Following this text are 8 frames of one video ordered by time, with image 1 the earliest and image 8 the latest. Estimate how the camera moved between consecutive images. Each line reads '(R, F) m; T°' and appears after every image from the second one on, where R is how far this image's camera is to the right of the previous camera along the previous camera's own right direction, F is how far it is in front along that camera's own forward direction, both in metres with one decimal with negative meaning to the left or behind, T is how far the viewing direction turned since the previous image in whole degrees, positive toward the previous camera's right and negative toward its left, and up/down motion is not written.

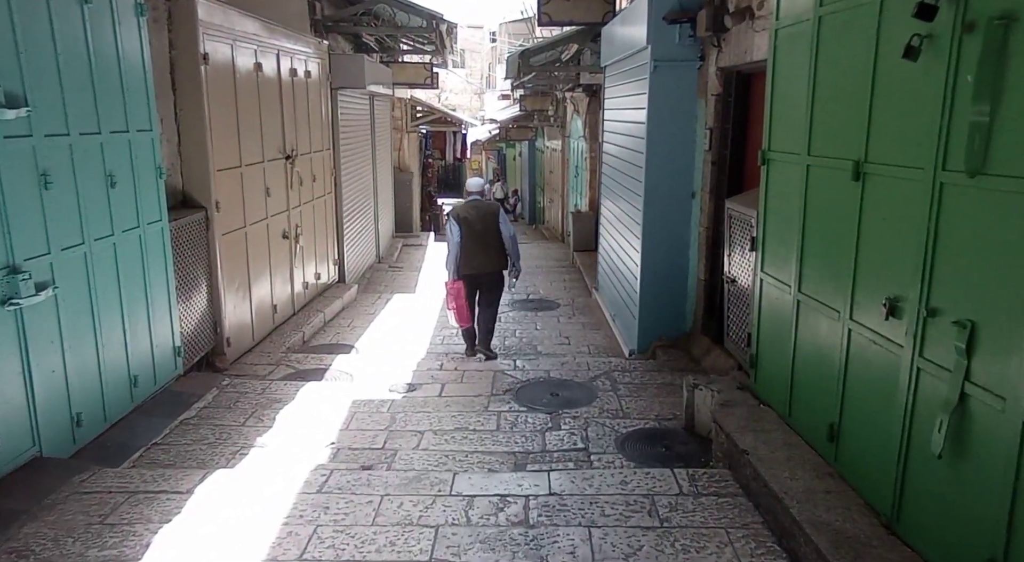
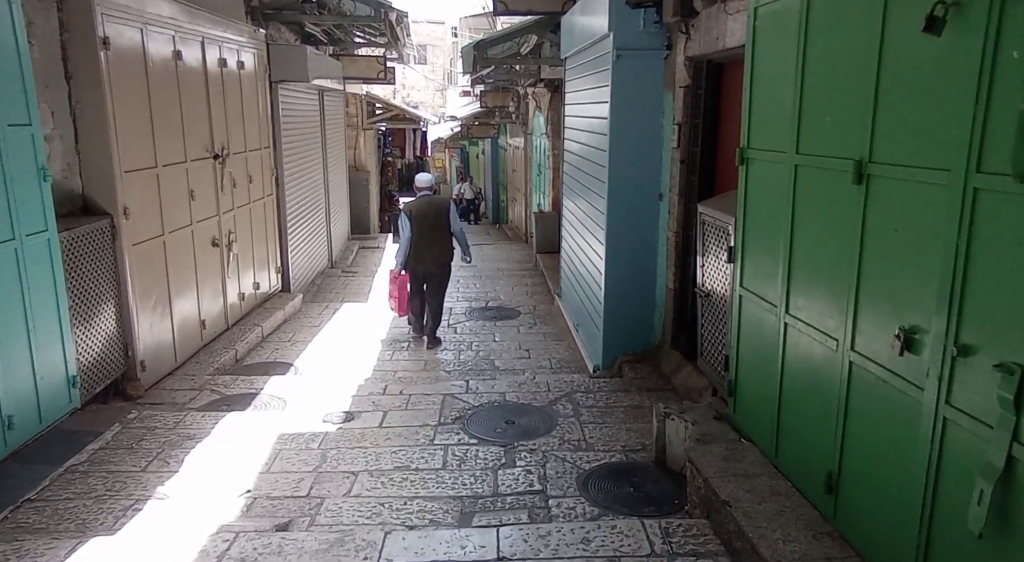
(+0.1, +0.6) m; +2°
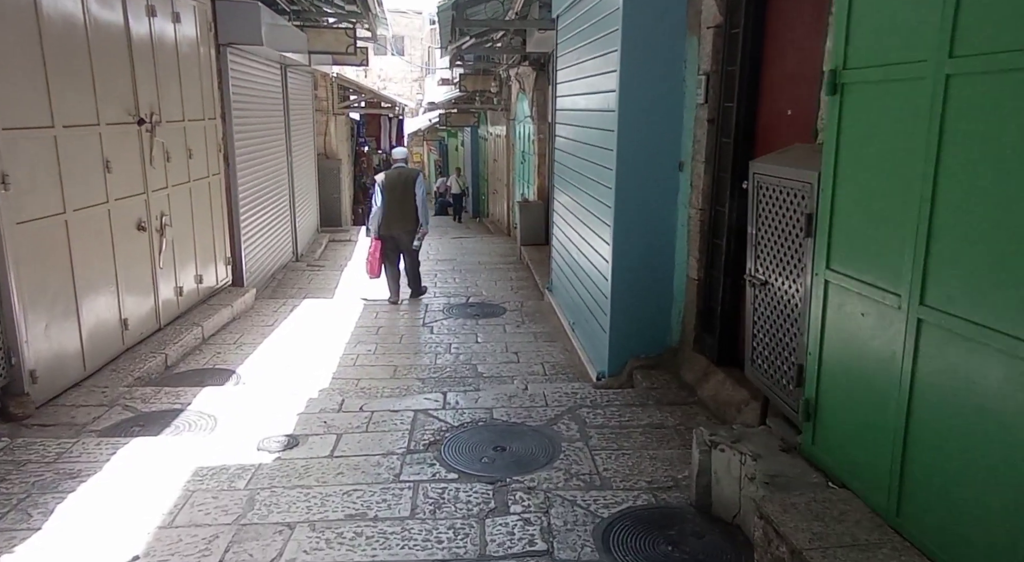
(-0.1, +1.1) m; +2°
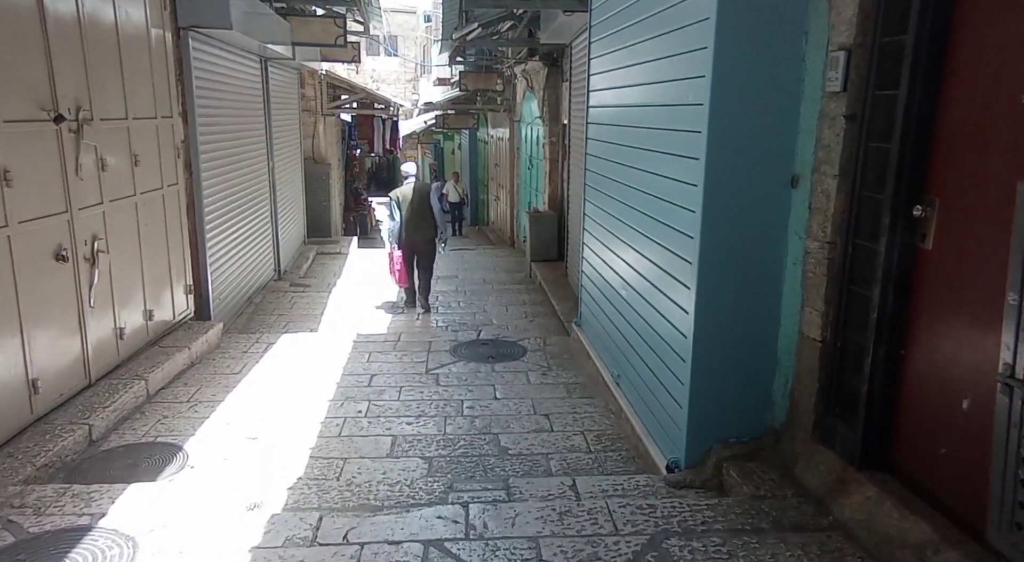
(-0.2, +1.4) m; 0°
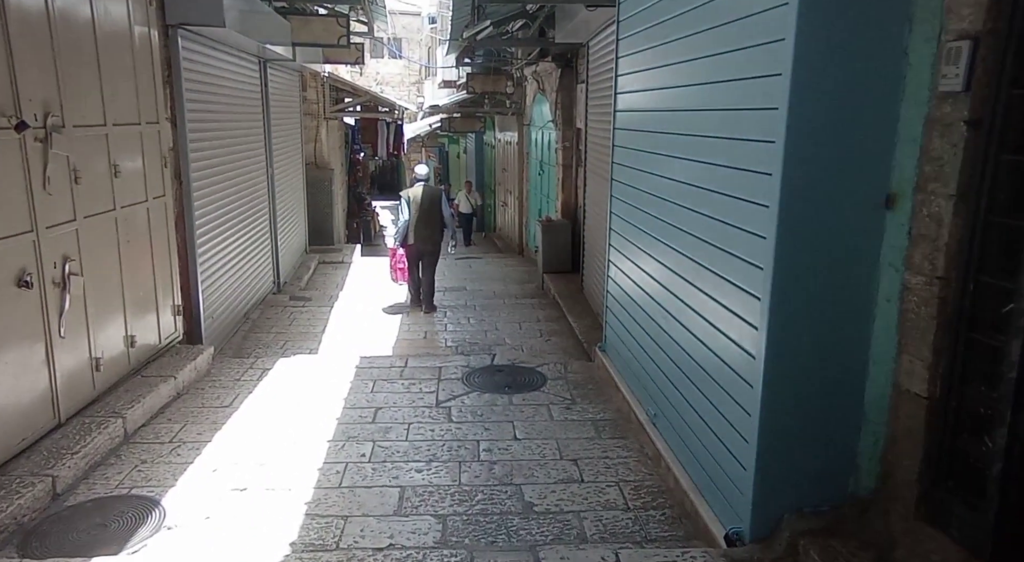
(-0.1, +0.6) m; 0°
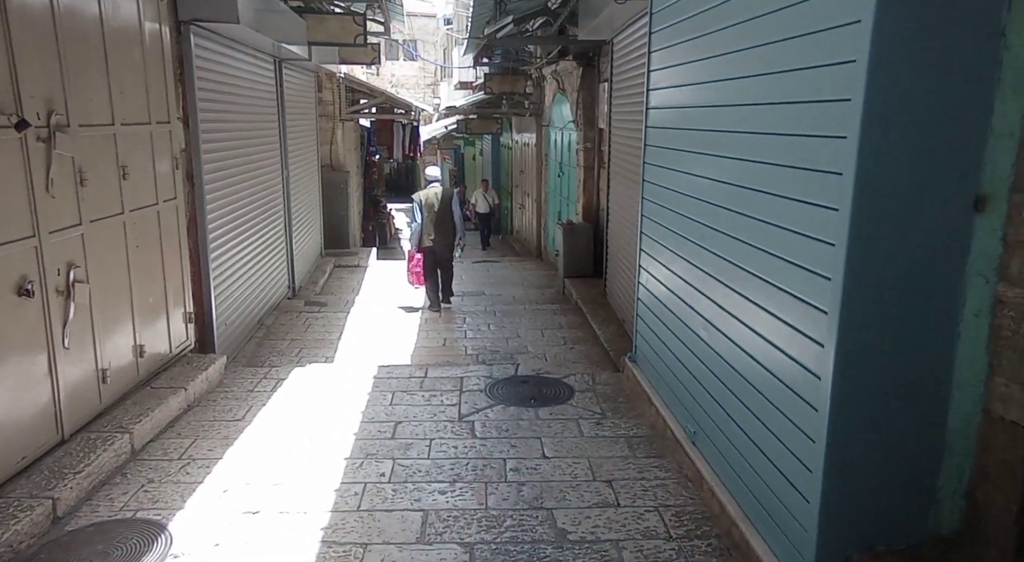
(-0.1, +0.3) m; -1°
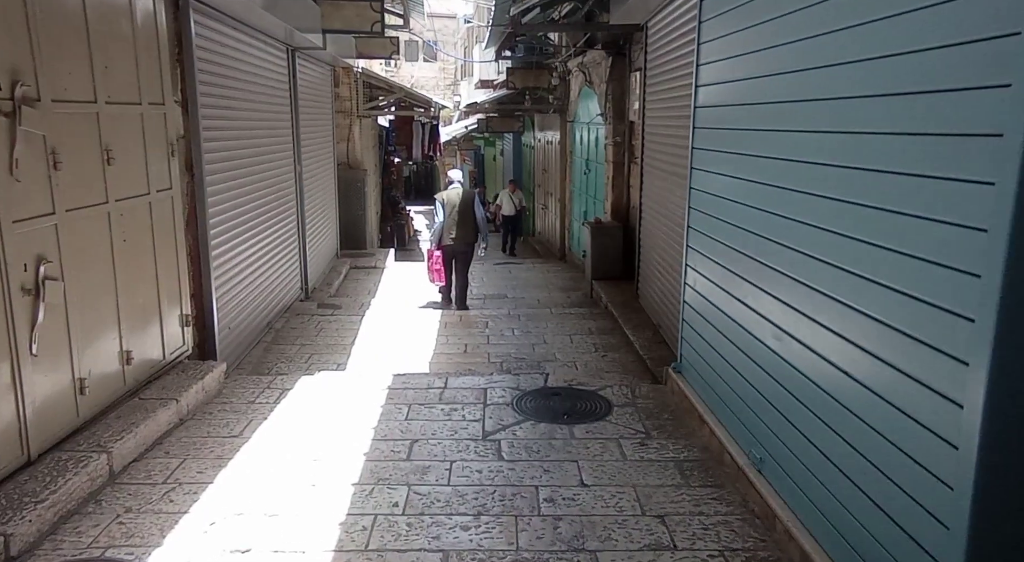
(-0.1, +0.6) m; -1°
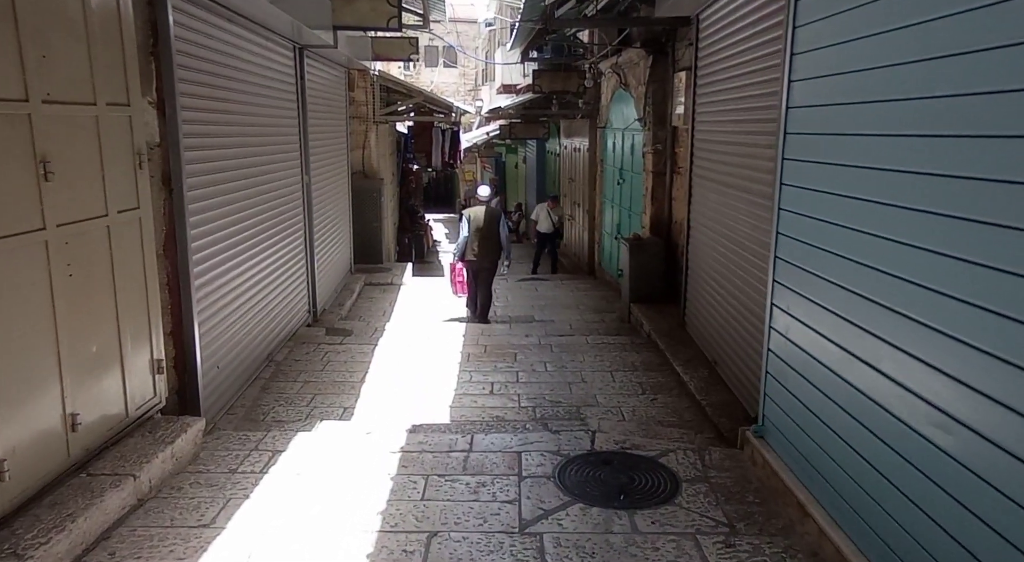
(-0.1, +1.0) m; -1°
